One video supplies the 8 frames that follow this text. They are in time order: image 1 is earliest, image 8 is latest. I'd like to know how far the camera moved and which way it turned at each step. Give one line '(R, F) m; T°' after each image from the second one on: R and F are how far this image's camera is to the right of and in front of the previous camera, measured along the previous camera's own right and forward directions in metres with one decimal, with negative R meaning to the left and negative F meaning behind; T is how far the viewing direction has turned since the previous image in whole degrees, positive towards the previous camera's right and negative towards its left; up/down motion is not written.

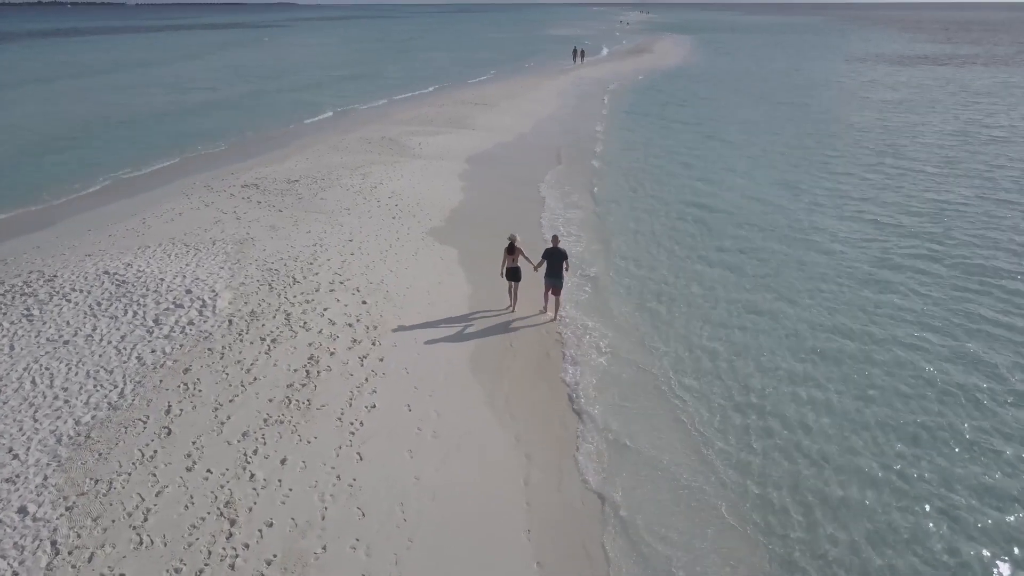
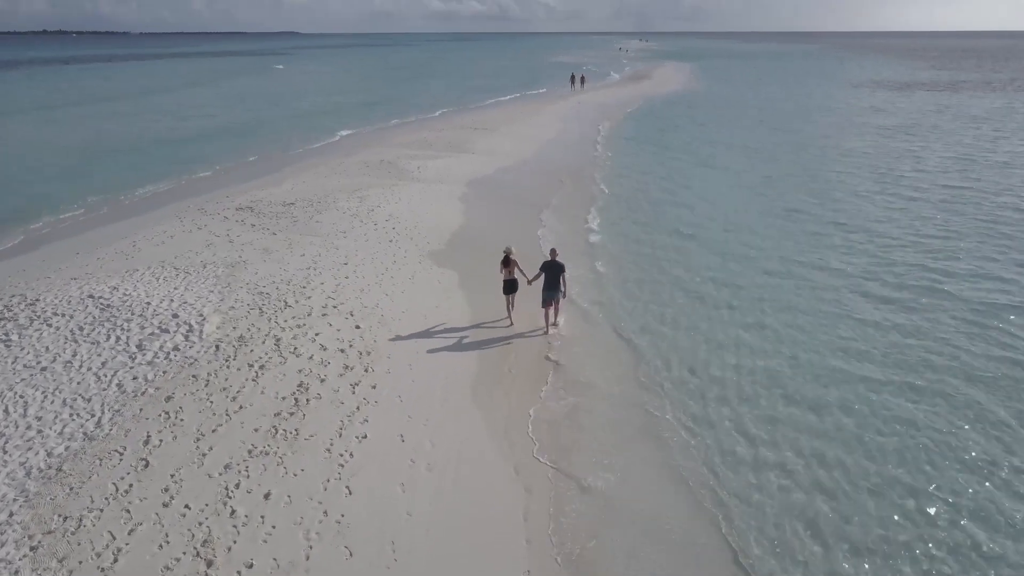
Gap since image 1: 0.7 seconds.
(0.0, +0.4) m; 0°
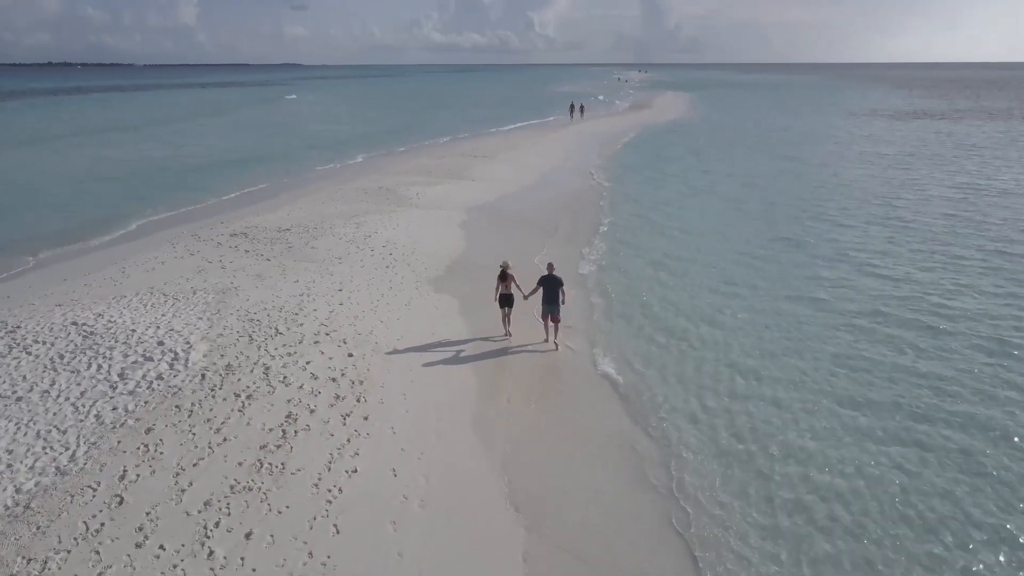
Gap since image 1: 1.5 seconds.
(0.0, +0.4) m; 0°
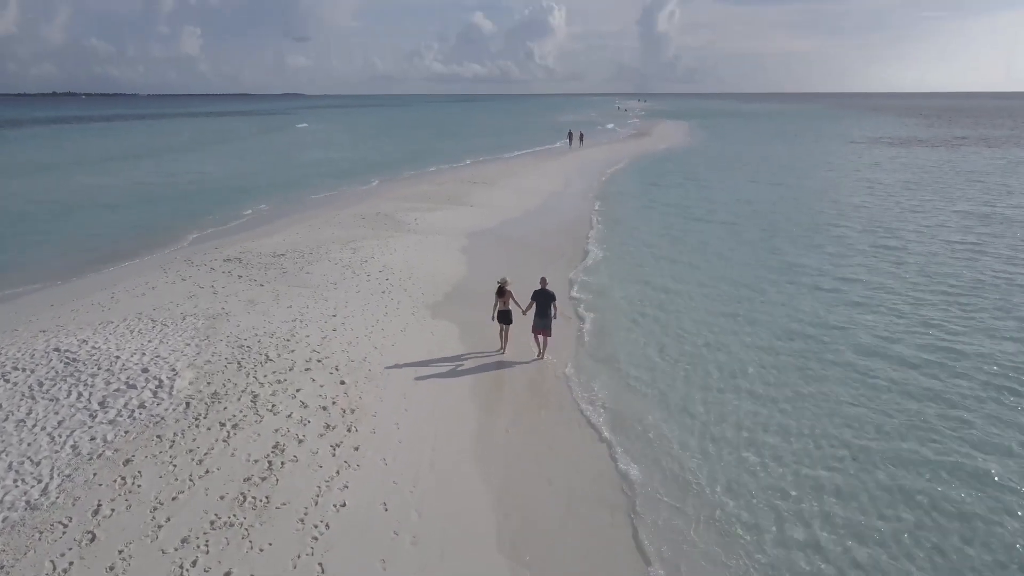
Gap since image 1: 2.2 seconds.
(0.0, +0.3) m; 0°
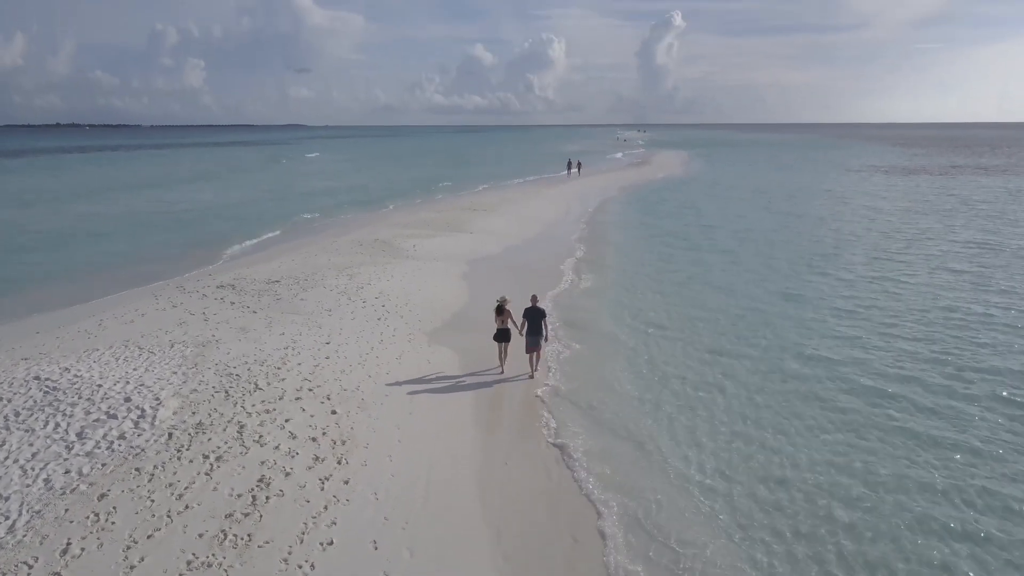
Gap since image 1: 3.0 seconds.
(0.0, +0.4) m; 0°
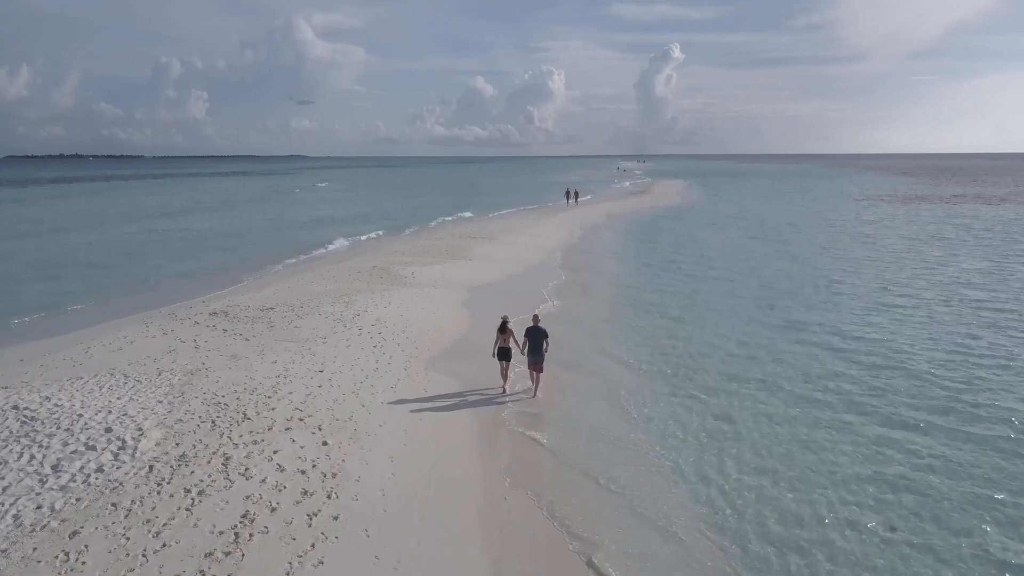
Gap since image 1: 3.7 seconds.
(0.0, +0.4) m; 0°
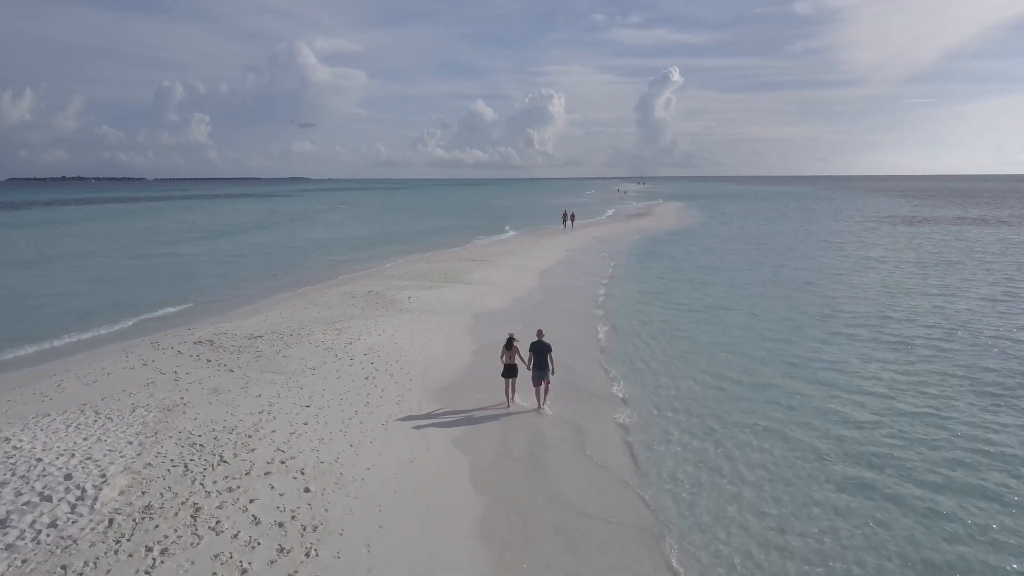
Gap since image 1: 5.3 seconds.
(0.0, +0.7) m; 0°
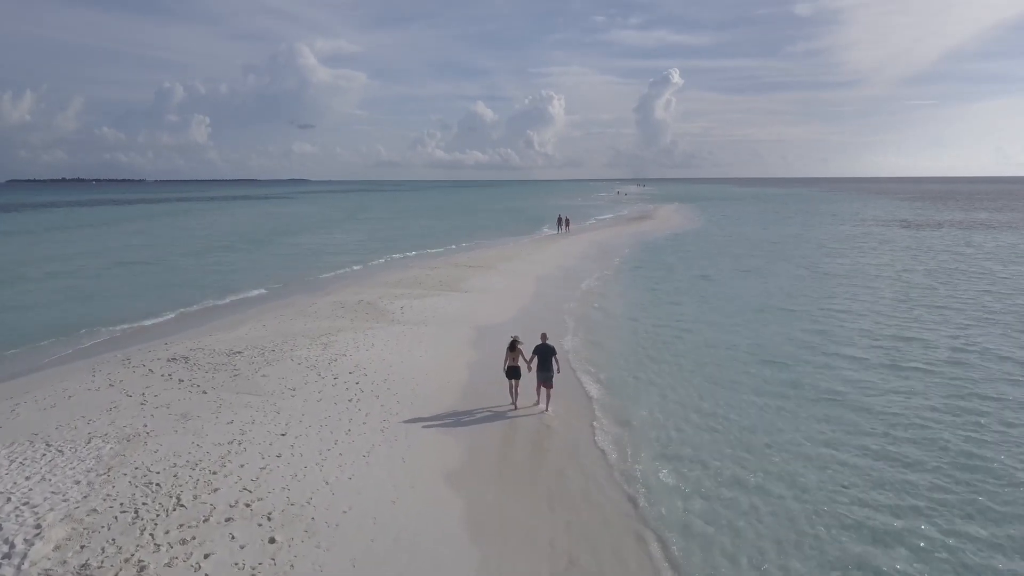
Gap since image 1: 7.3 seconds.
(+0.1, +1.0) m; 0°
